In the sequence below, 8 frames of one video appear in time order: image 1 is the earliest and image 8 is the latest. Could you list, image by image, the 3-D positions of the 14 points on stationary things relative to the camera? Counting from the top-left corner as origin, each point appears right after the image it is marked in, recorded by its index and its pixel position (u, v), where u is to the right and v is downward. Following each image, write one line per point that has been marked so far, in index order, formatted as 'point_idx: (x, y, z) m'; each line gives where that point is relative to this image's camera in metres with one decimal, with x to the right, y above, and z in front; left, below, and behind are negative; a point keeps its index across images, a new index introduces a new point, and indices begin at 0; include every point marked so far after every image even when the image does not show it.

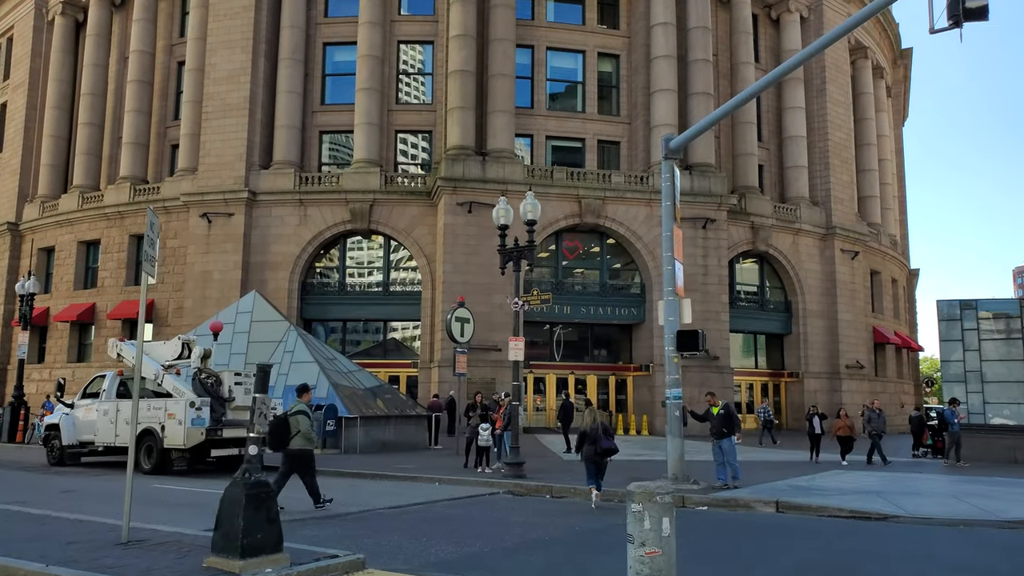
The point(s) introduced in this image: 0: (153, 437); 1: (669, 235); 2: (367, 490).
0: (-6.5, -2.7, +14.0) m
1: (+2.8, +0.9, +13.2) m
2: (-2.5, -3.4, +13.0) m
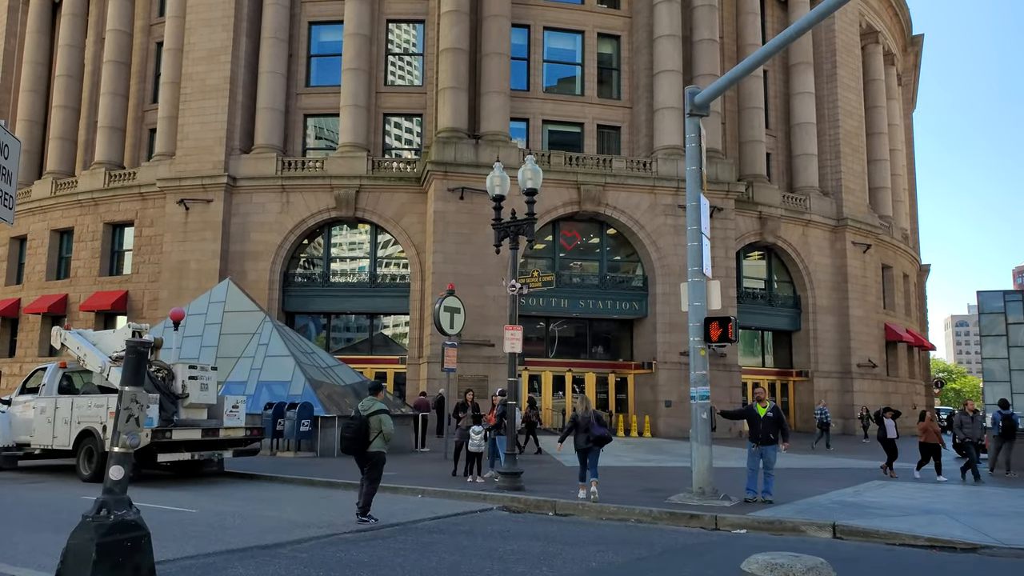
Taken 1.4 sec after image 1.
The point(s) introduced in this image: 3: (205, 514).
0: (-6.5, -2.4, +12.0) m
1: (+2.7, +1.2, +11.3) m
2: (-2.5, -3.0, +11.1) m
3: (-3.7, -2.7, +9.3) m
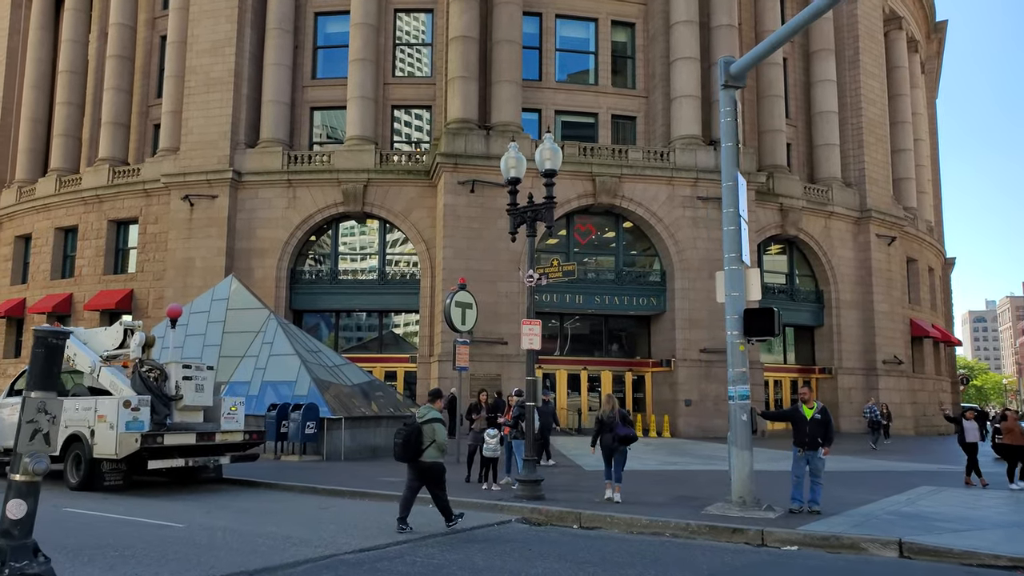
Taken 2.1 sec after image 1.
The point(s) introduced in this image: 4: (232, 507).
0: (-6.3, -2.3, +11.2) m
1: (+3.0, +1.4, +10.3) m
2: (-2.3, -2.9, +10.1) m
3: (-3.5, -2.6, +8.3) m
4: (-3.6, -2.8, +9.9) m
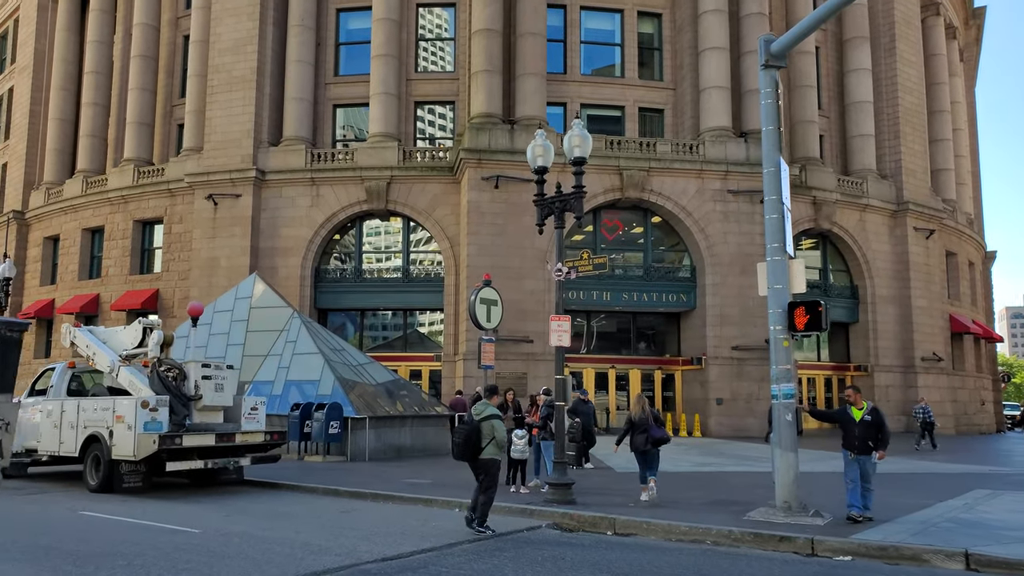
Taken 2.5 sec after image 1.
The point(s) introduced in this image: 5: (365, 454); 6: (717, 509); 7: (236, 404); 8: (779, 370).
0: (-5.9, -2.2, +10.9) m
1: (+3.3, +1.5, +9.7) m
2: (-1.9, -2.9, +9.7) m
3: (-3.2, -2.6, +8.0) m
4: (-3.2, -2.8, +9.5) m
5: (-3.2, -3.6, +16.7) m
6: (+2.7, -2.9, +10.1) m
7: (-4.3, -1.8, +11.9) m
8: (+3.2, -1.0, +9.2) m
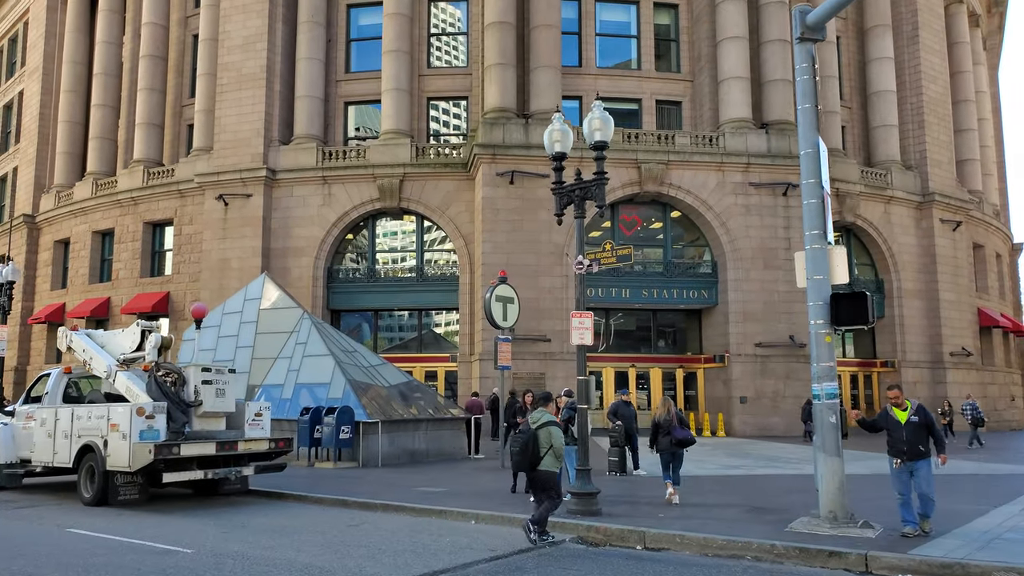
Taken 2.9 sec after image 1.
0: (-5.6, -2.2, +10.3) m
1: (+3.5, +1.6, +8.9) m
2: (-1.7, -2.8, +9.1) m
3: (-3.0, -2.5, +7.3) m
4: (-3.0, -2.7, +8.9) m
5: (-2.9, -3.6, +16.0) m
6: (+2.9, -2.8, +9.3) m
7: (-4.0, -1.8, +11.3) m
8: (+3.4, -0.9, +8.4) m
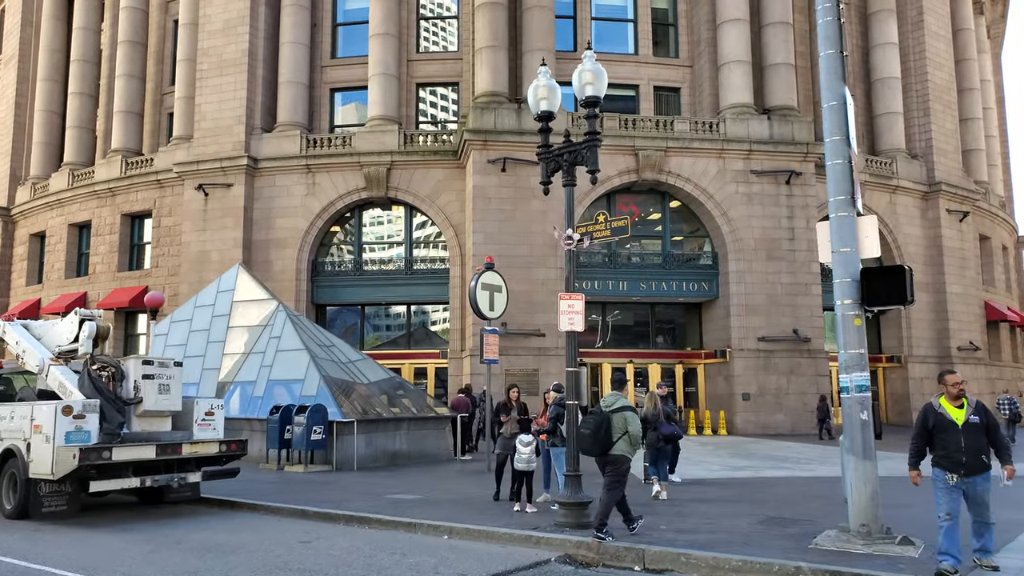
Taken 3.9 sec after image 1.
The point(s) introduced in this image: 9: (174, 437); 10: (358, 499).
0: (-5.8, -2.0, +9.1) m
1: (+3.3, +1.8, +7.7) m
2: (-1.9, -2.6, +7.8) m
3: (-3.2, -2.3, +6.1) m
4: (-3.2, -2.5, +7.7) m
5: (-3.1, -3.4, +14.8) m
6: (+2.7, -2.6, +8.1) m
7: (-4.3, -1.6, +10.1) m
8: (+3.2, -0.6, +7.2) m
9: (-4.3, -1.9, +9.8) m
10: (-2.0, -2.8, +10.2) m
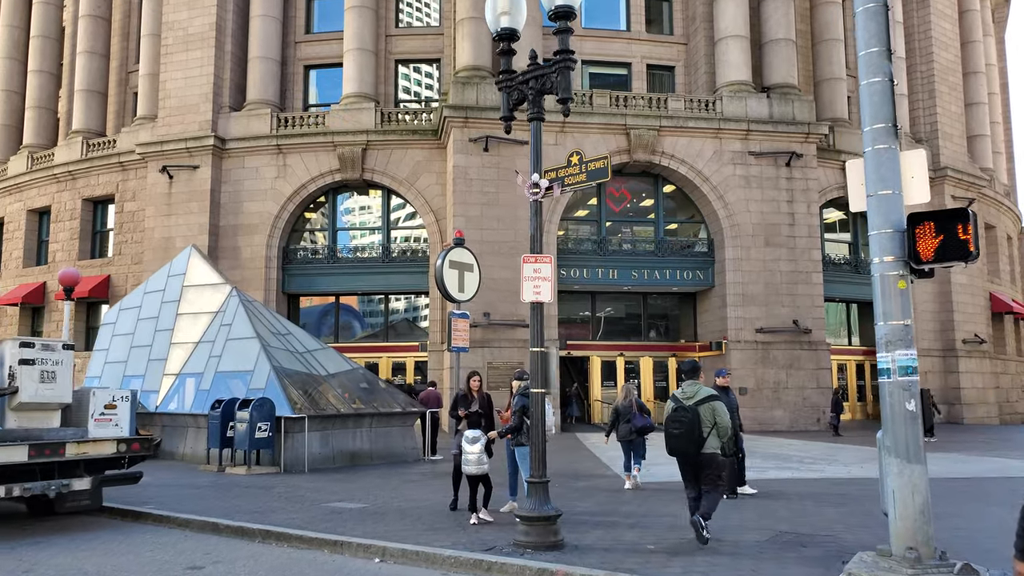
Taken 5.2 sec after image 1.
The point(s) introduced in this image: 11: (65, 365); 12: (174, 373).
0: (-6.3, -1.7, +7.4) m
1: (+2.8, +2.2, +6.0) m
2: (-2.3, -2.3, +6.2) m
3: (-3.6, -2.0, +4.4) m
4: (-3.6, -2.2, +6.0) m
5: (-3.6, -3.0, +13.1) m
6: (+2.3, -2.2, +6.5) m
7: (-4.7, -1.2, +8.4) m
8: (+2.8, -0.3, +5.6) m
9: (-4.7, -1.5, +8.1) m
10: (-2.5, -2.5, +8.6) m
11: (-4.8, -0.8, +8.2) m
12: (-6.9, -1.7, +15.7) m
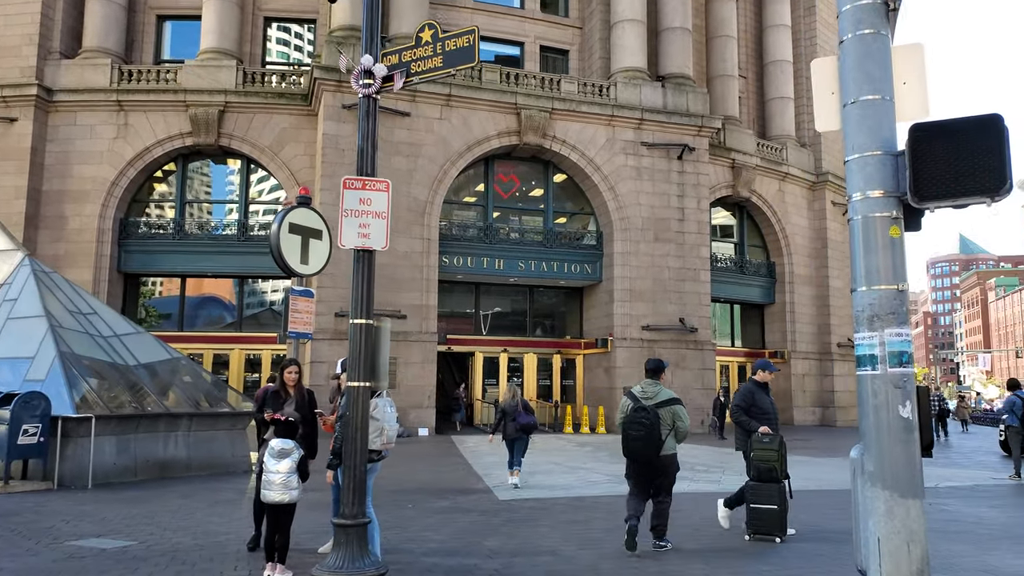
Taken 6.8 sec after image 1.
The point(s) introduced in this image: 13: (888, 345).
0: (-7.4, -1.1, +4.2) m
1: (+1.9, +2.4, +4.3) m
2: (-3.3, -1.8, +3.6) m
3: (-4.4, -1.5, +1.7) m
4: (-4.6, -1.7, +3.2) m
5: (-5.6, -2.5, +10.3) m
6: (+1.2, -2.0, +4.6) m
7: (-6.0, -0.7, +5.5) m
8: (+1.8, -0.1, +3.8) m
9: (-6.0, -1.0, +5.2) m
10: (-3.9, -2.0, +6.0) m
11: (-6.0, -0.3, +5.3) m
12: (-9.3, -1.1, +12.4) m
13: (+1.8, -0.3, +3.8) m
